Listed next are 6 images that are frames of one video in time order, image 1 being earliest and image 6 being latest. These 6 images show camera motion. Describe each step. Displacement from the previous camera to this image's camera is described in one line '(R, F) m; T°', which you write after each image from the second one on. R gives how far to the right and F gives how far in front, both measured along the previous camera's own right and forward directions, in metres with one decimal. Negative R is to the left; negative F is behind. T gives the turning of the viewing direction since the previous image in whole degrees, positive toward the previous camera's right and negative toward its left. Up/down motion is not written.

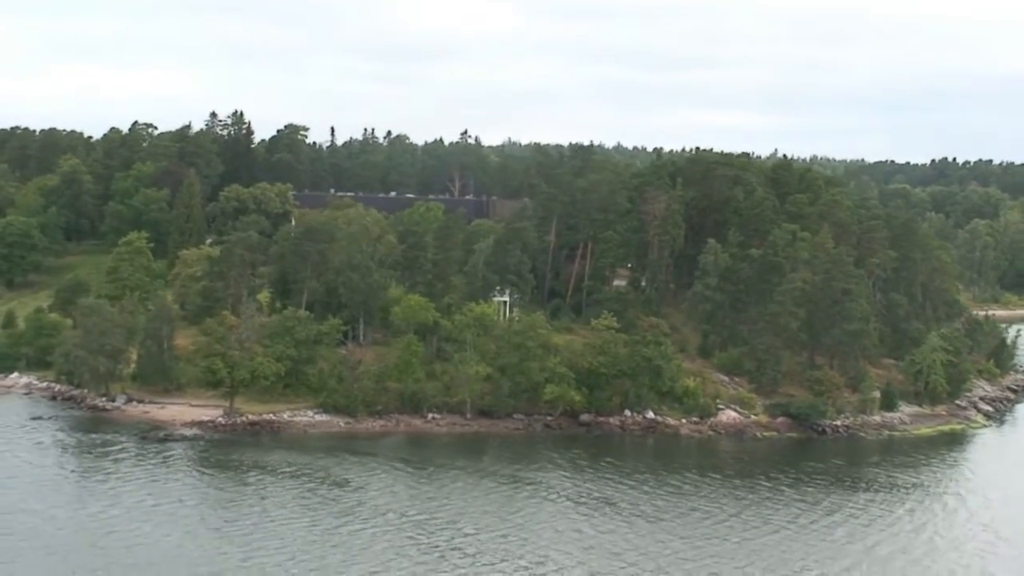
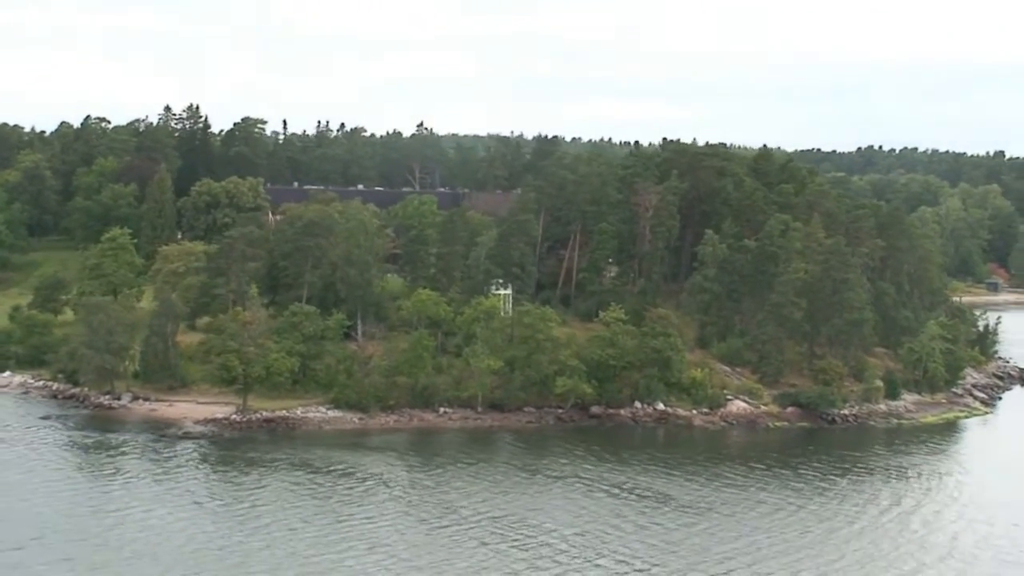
(-2.4, +0.3) m; +2°
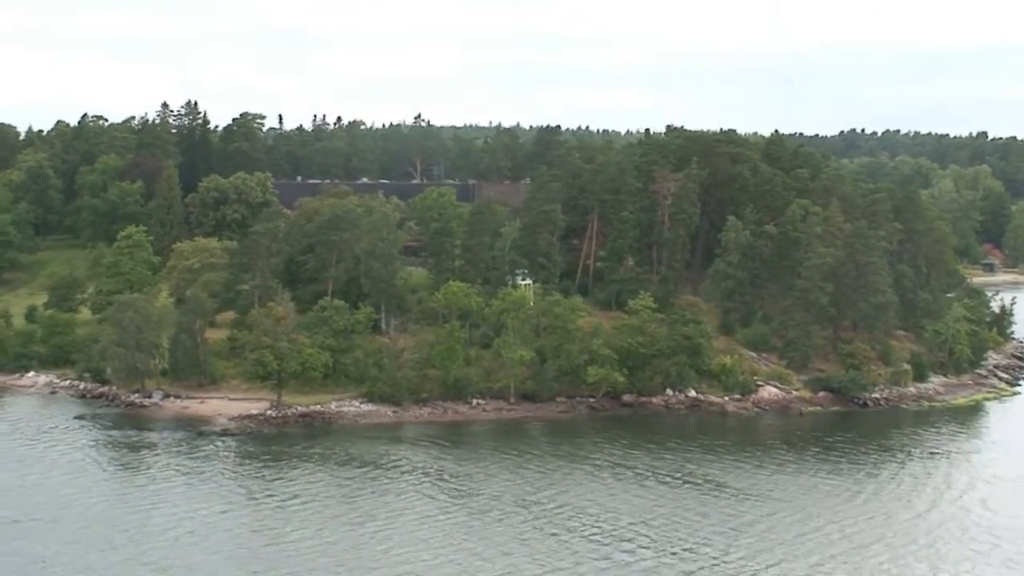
(-1.4, +0.1) m; 0°
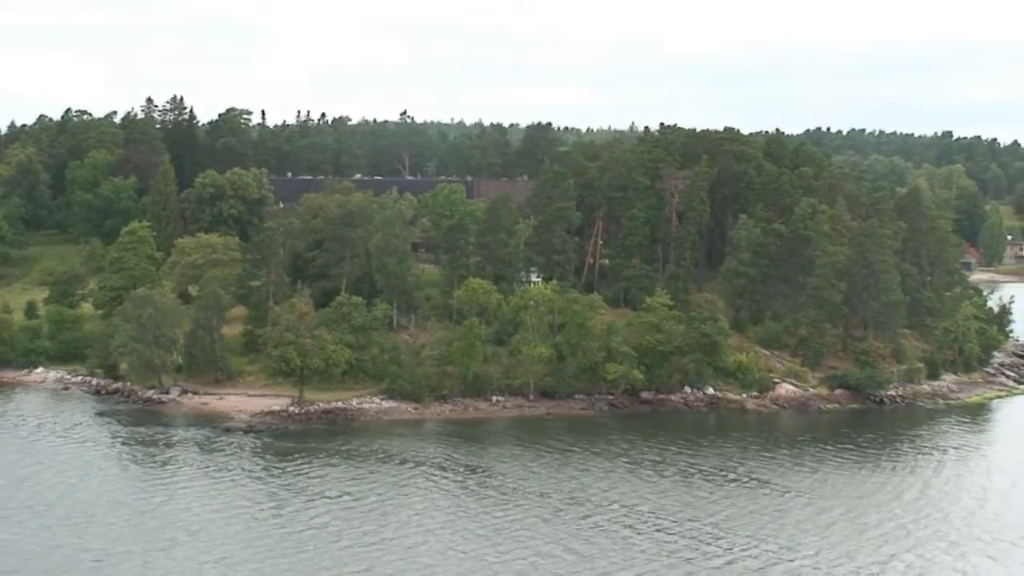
(-1.6, 0.0) m; +1°
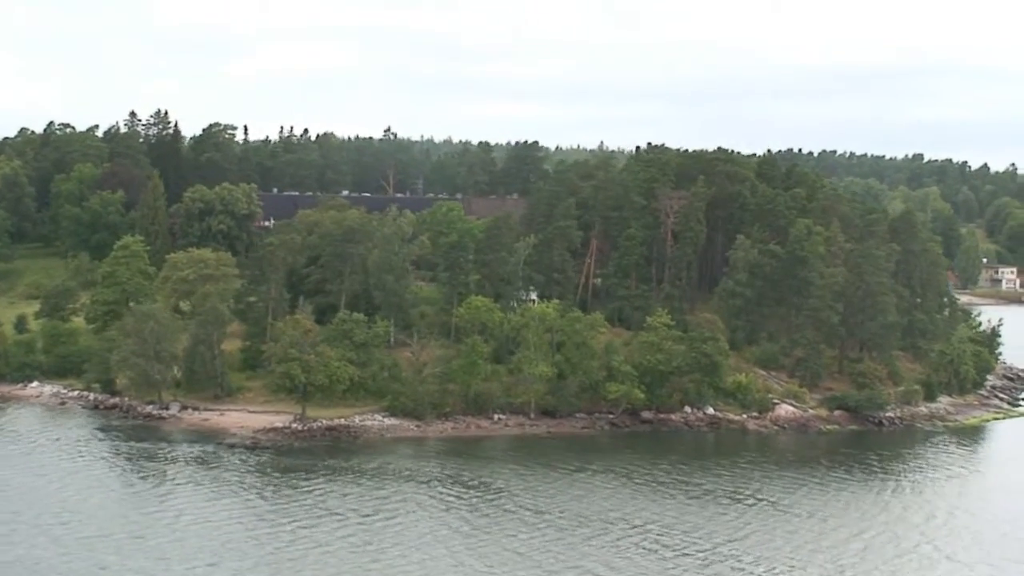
(-0.9, -0.1) m; +1°
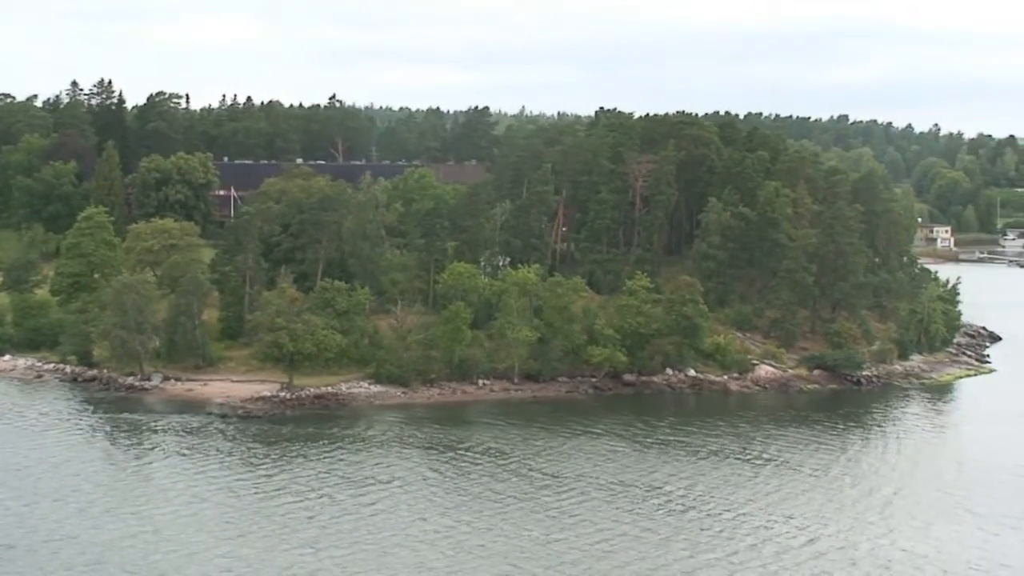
(-1.4, -0.1) m; +2°
